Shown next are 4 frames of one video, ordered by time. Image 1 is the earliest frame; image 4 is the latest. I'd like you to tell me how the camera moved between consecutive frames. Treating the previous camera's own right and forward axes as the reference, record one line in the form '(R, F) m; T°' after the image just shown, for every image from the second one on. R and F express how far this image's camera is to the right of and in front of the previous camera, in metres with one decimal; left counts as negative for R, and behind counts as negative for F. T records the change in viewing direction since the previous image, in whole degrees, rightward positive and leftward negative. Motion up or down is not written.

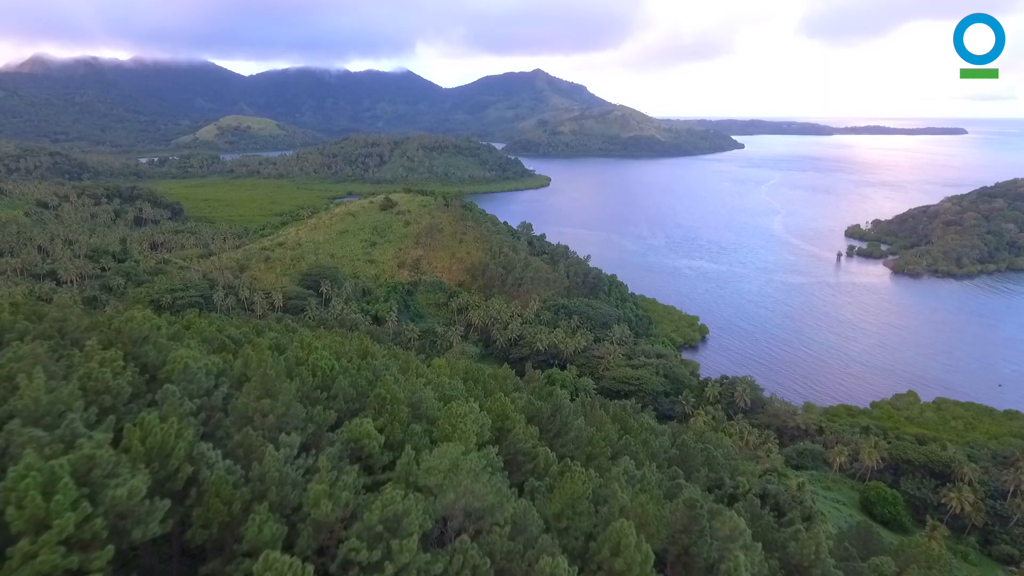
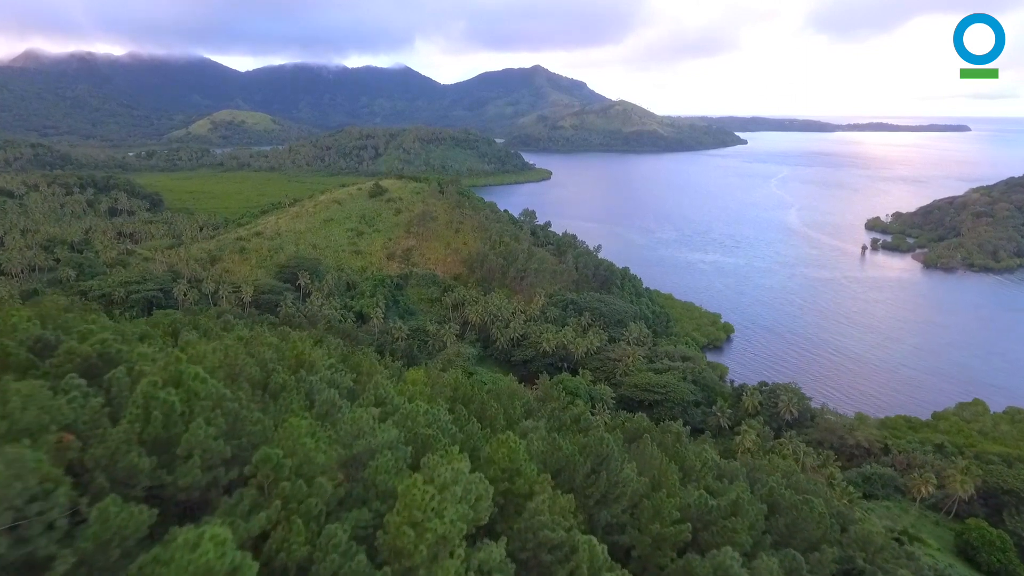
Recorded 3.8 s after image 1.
(-0.3, +7.9) m; 0°
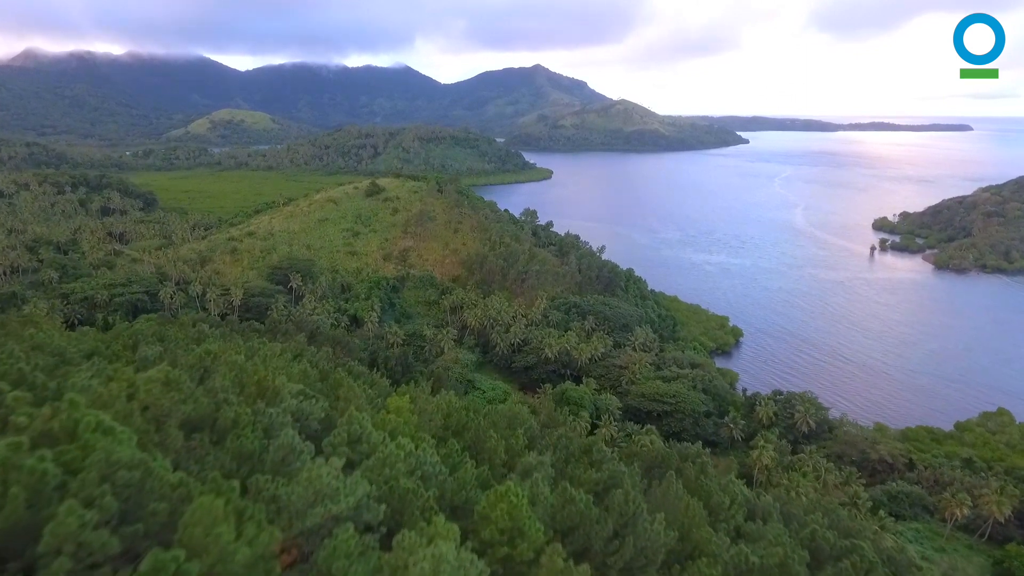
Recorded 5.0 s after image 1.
(0.0, +2.4) m; 0°
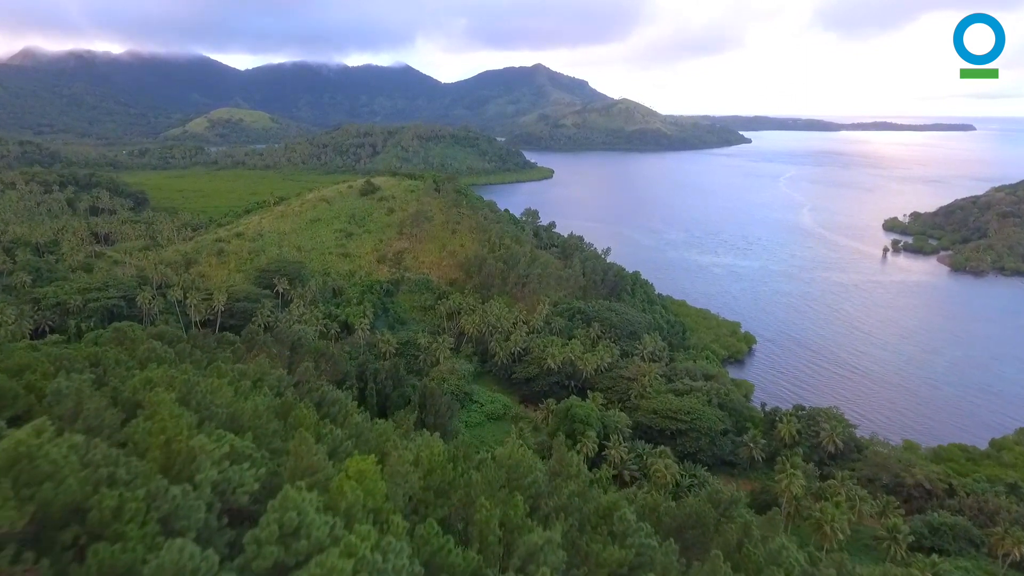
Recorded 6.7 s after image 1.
(0.0, +3.3) m; 0°
